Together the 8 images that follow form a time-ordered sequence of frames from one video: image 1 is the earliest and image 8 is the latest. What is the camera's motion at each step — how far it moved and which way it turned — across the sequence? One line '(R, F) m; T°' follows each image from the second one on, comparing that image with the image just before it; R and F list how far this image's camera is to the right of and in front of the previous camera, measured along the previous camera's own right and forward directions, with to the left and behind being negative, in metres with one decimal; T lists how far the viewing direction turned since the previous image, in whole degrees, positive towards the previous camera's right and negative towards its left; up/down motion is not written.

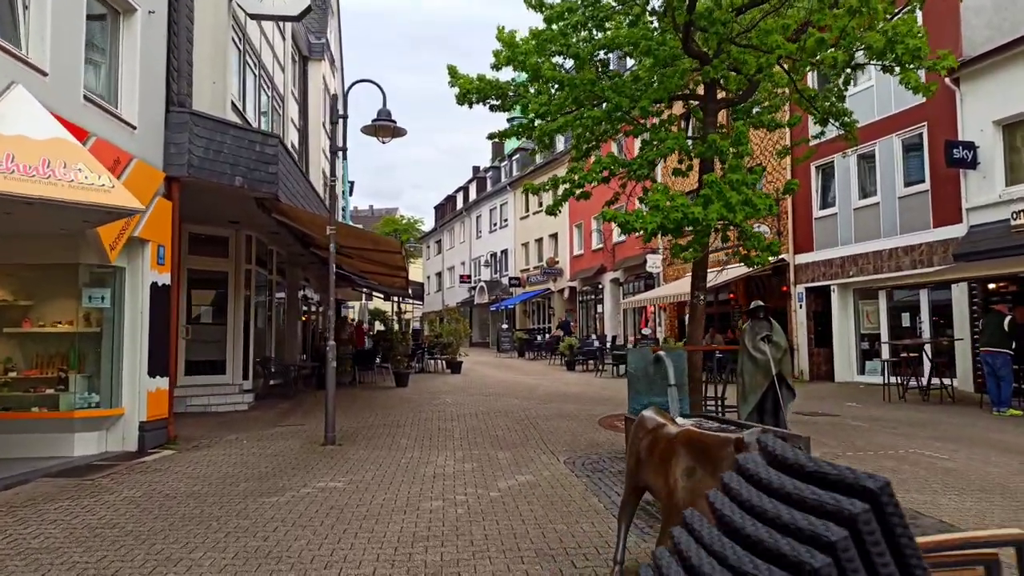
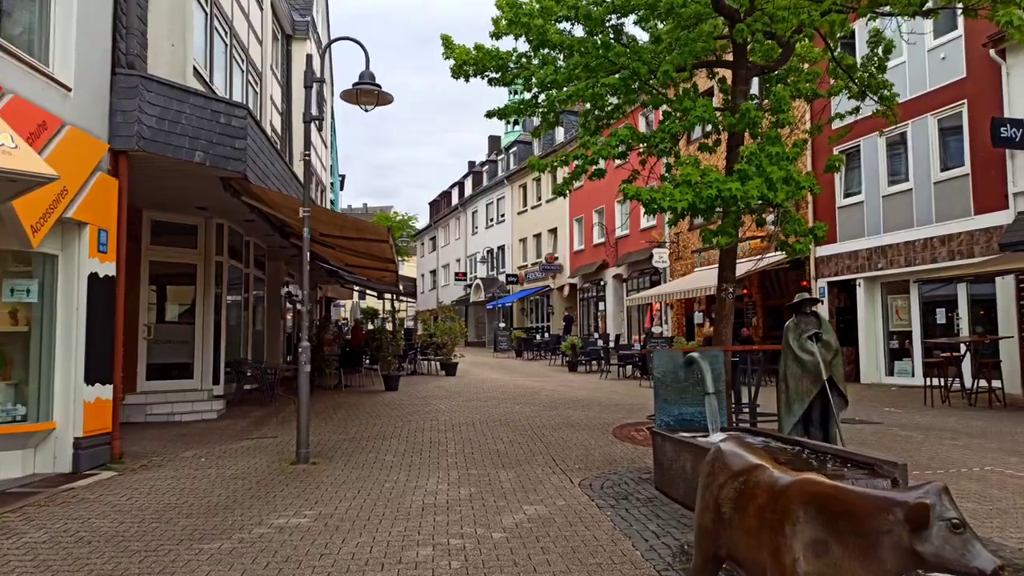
(-0.1, +1.4) m; 0°
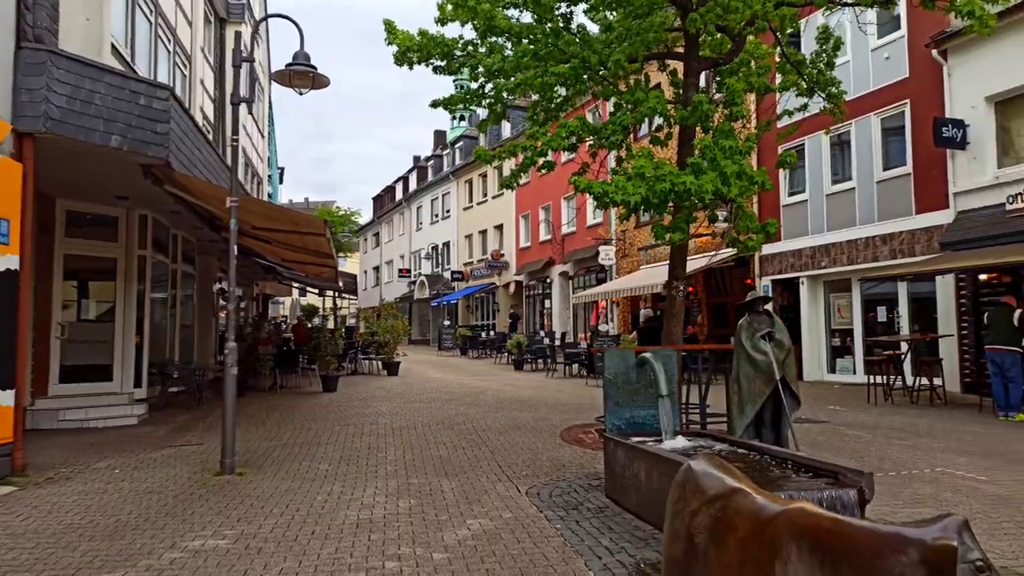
(0.0, +0.4) m; +4°
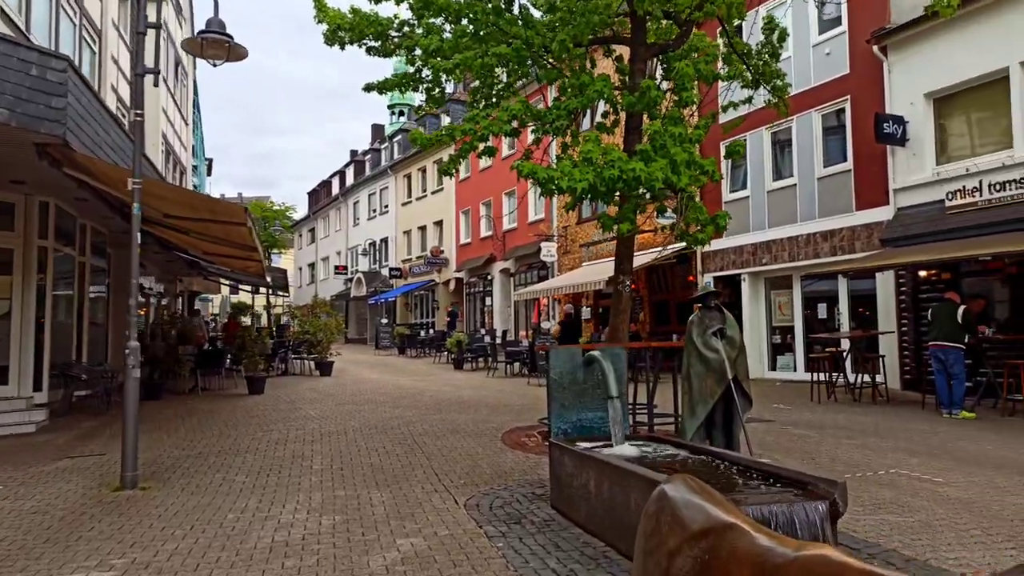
(0.0, +0.6) m; +5°
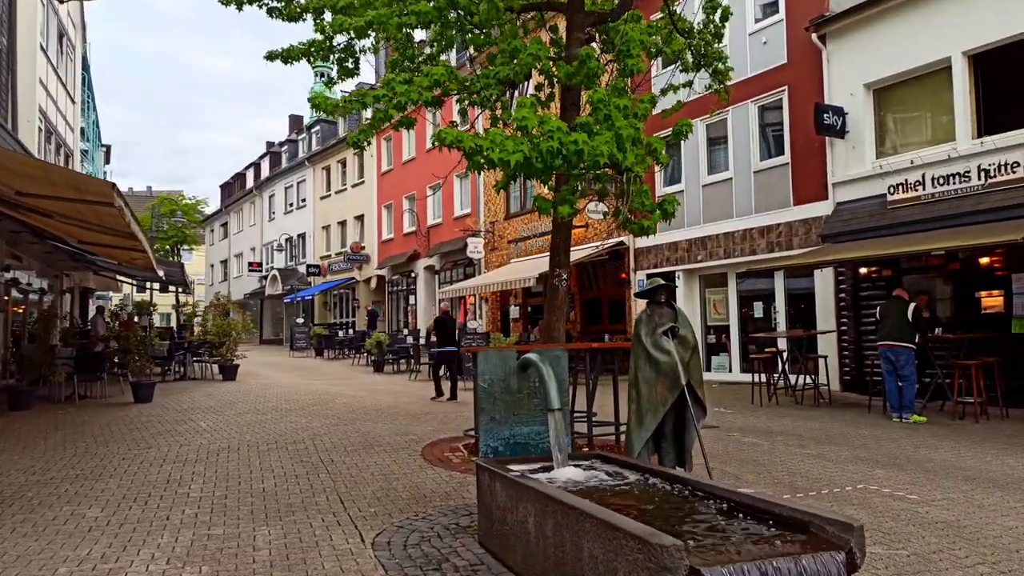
(0.0, +1.1) m; +6°
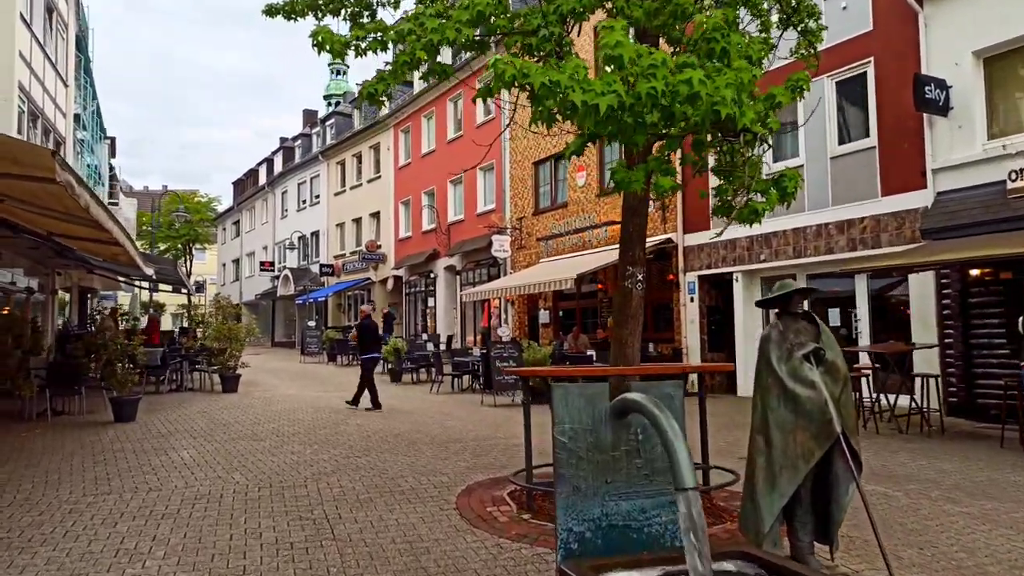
(-0.4, +1.8) m; -1°
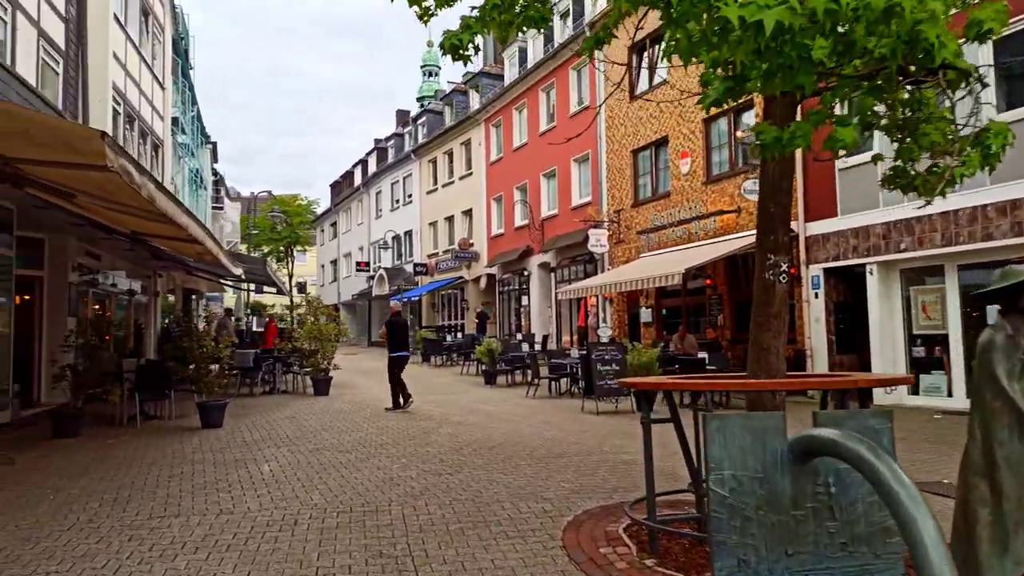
(-0.2, +1.0) m; -7°
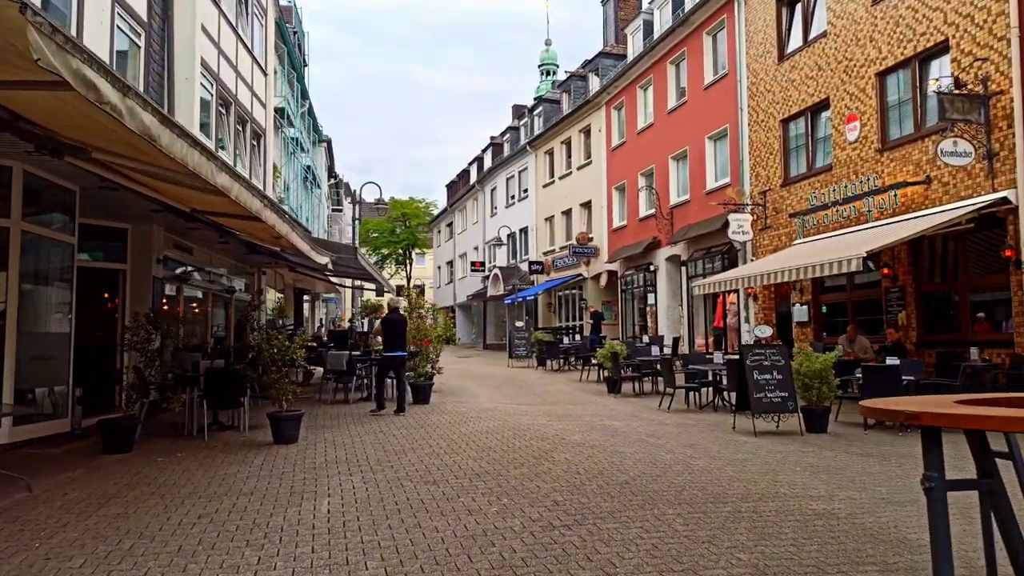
(-0.2, +2.1) m; -9°
